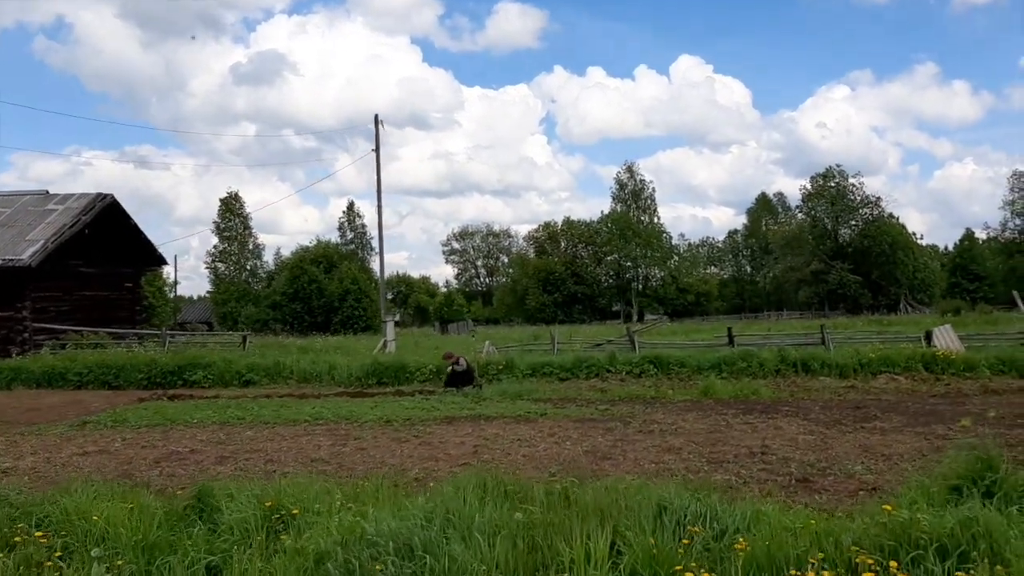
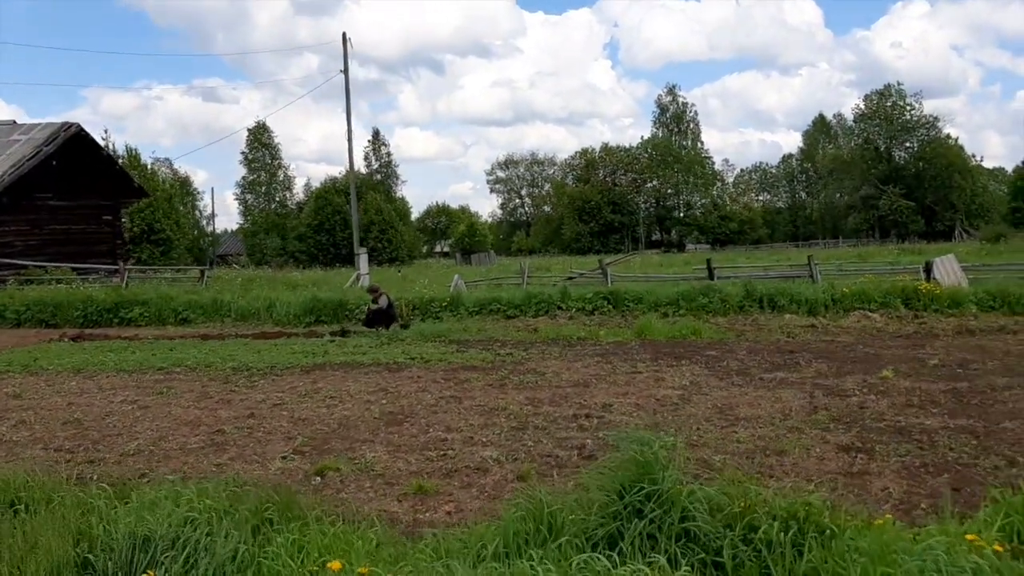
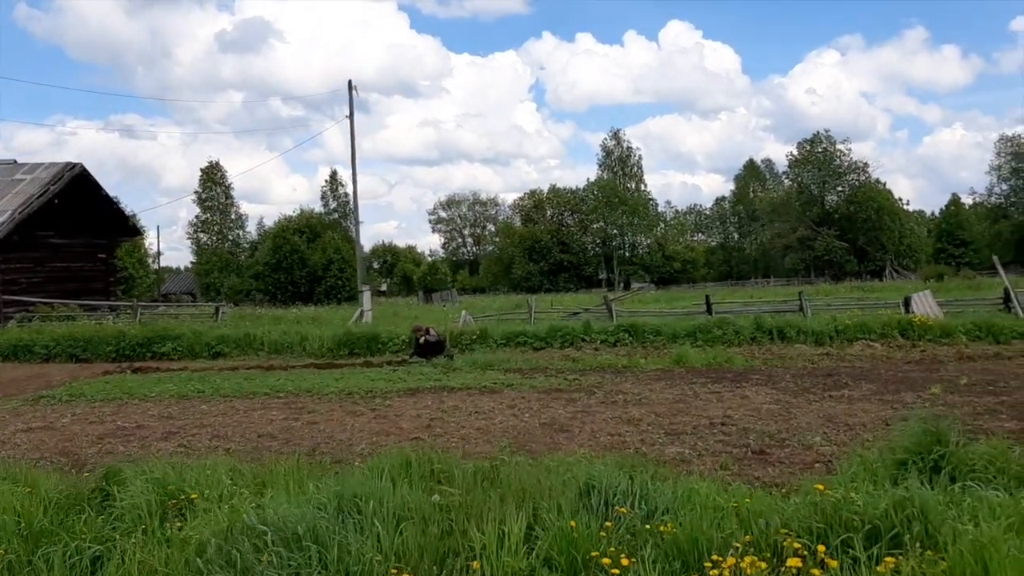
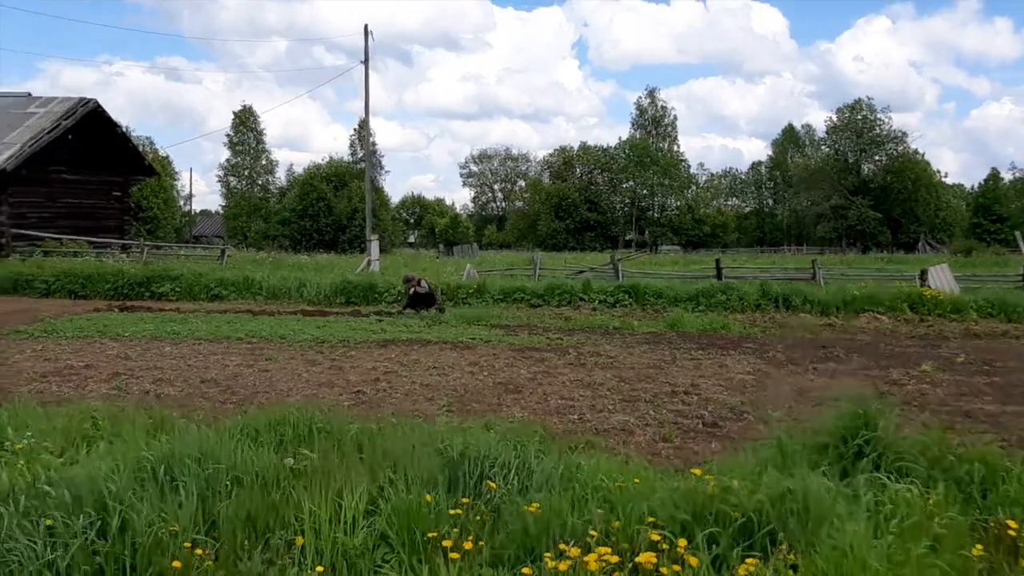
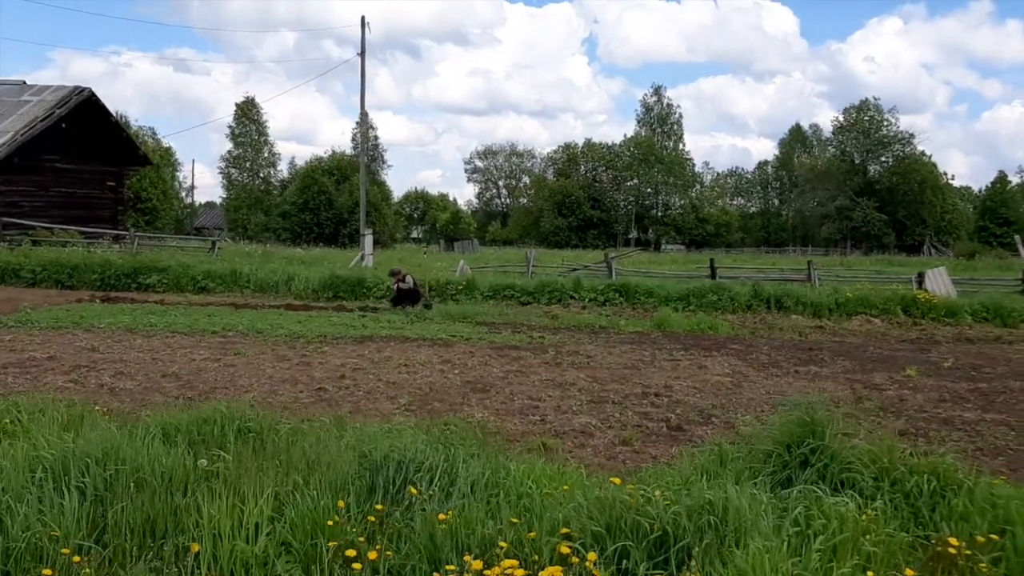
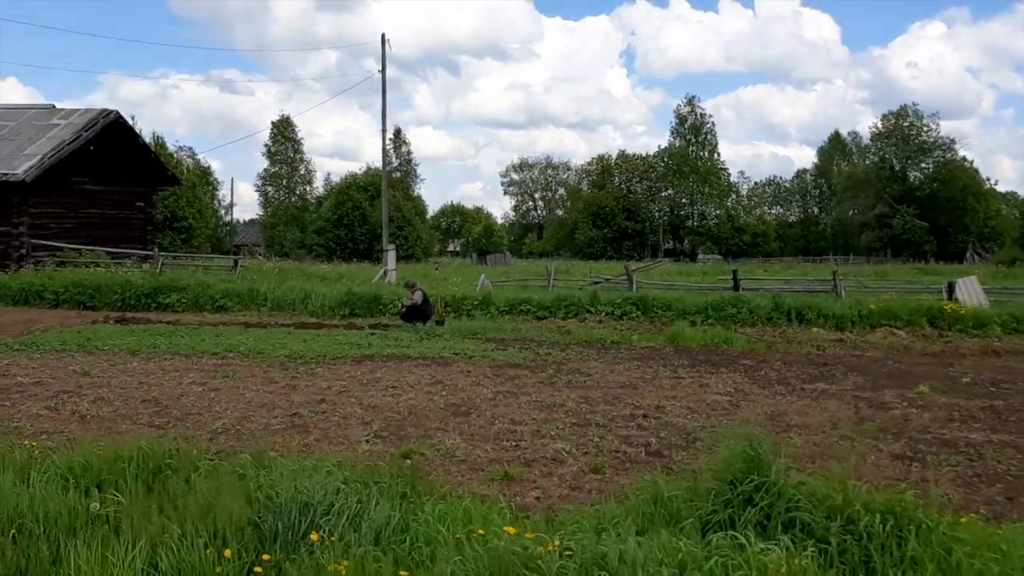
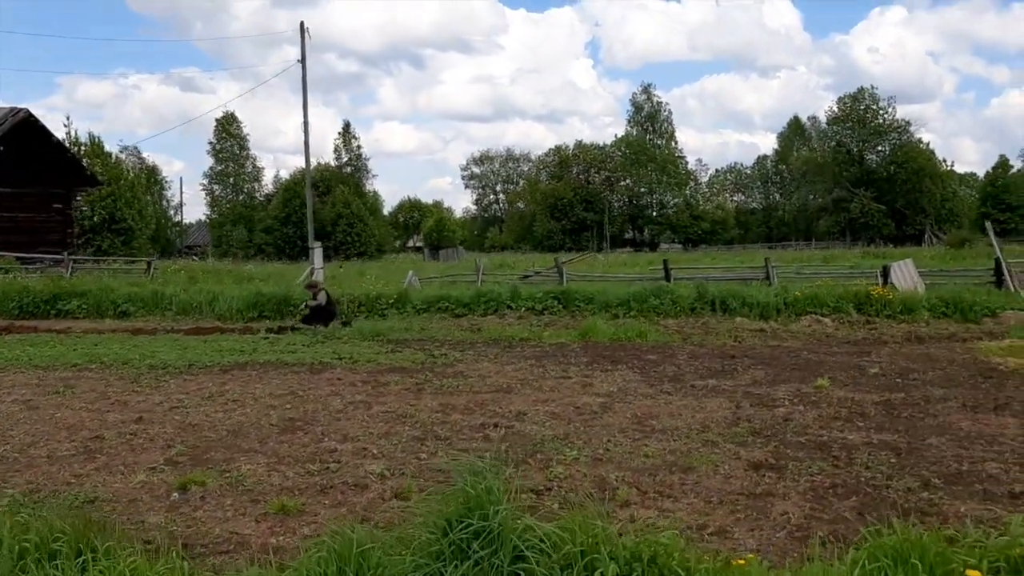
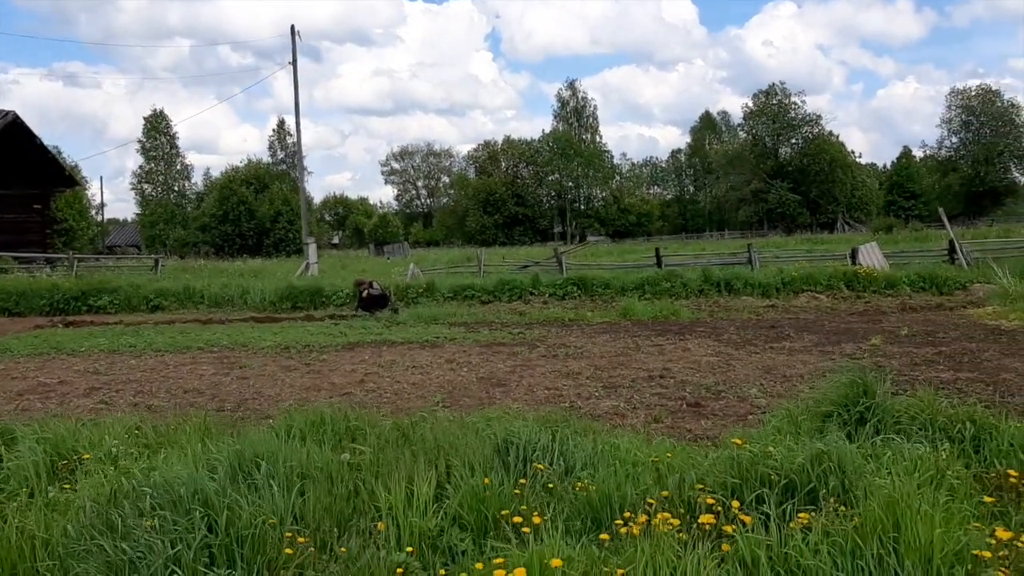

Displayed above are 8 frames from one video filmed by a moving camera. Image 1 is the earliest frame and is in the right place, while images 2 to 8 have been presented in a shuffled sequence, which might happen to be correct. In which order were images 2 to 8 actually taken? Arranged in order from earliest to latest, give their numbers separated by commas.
3, 8, 4, 5, 6, 2, 7
